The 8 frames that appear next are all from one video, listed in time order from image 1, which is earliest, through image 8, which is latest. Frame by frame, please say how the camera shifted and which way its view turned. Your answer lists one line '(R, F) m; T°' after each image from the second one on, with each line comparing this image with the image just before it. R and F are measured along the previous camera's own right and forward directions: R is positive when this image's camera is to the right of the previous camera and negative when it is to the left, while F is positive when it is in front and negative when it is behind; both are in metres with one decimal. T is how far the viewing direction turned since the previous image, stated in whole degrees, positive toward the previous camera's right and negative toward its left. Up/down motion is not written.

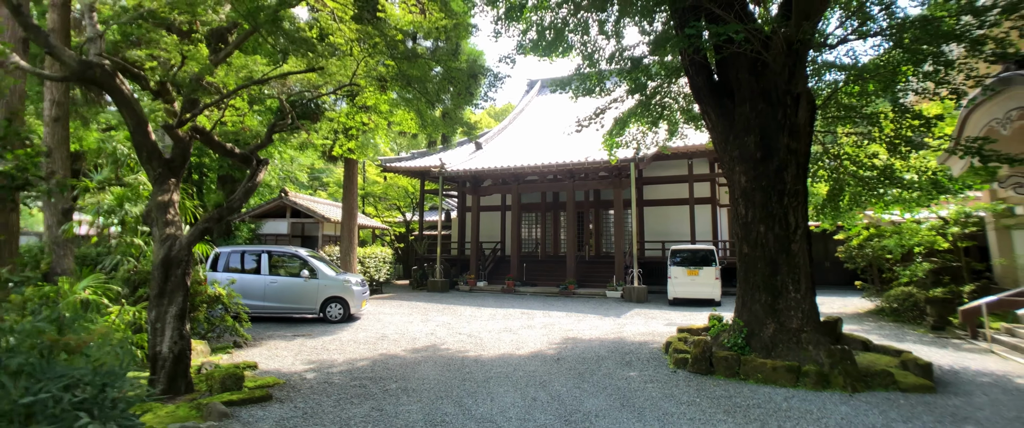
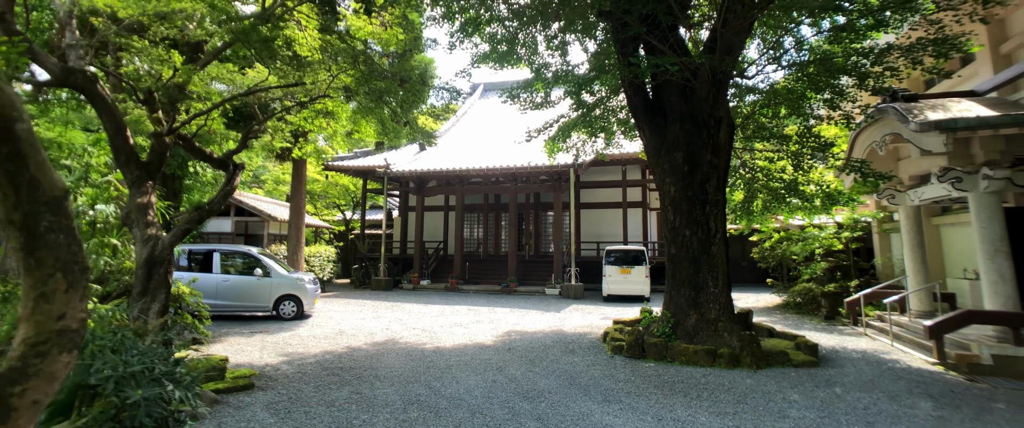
(-0.3, -0.5) m; +8°
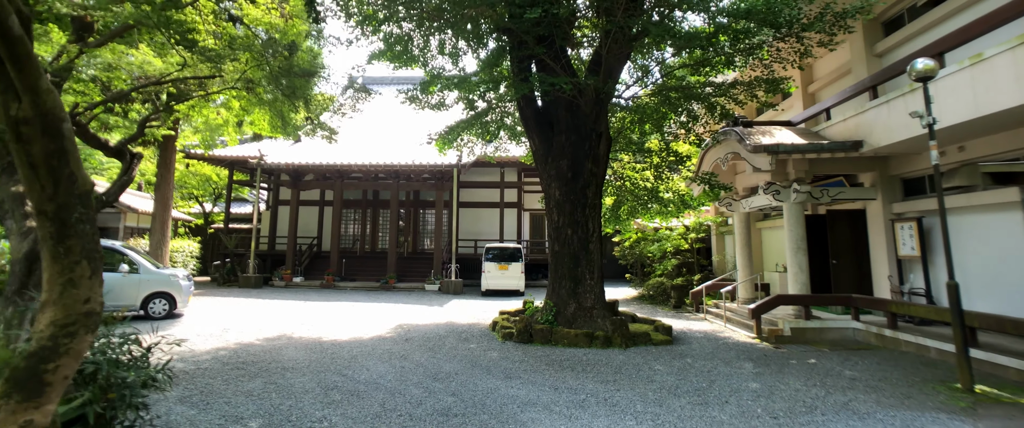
(-0.4, -0.5) m; +15°
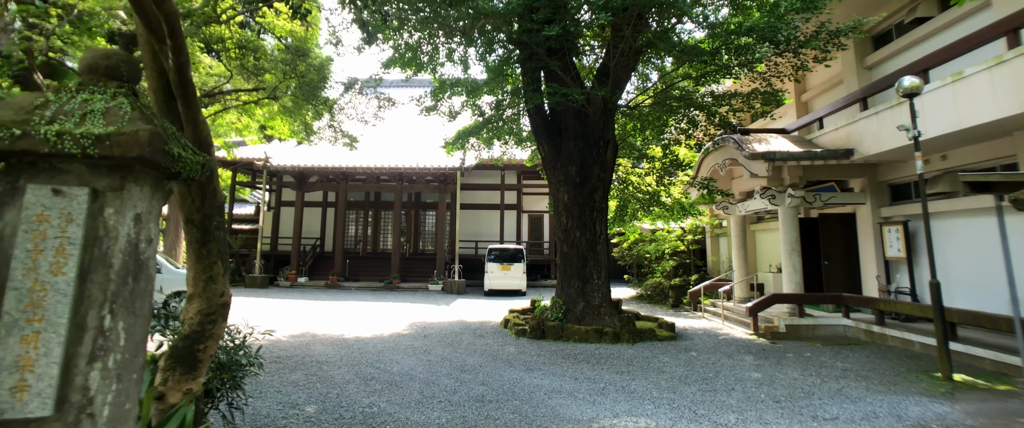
(-0.3, -0.4) m; +1°
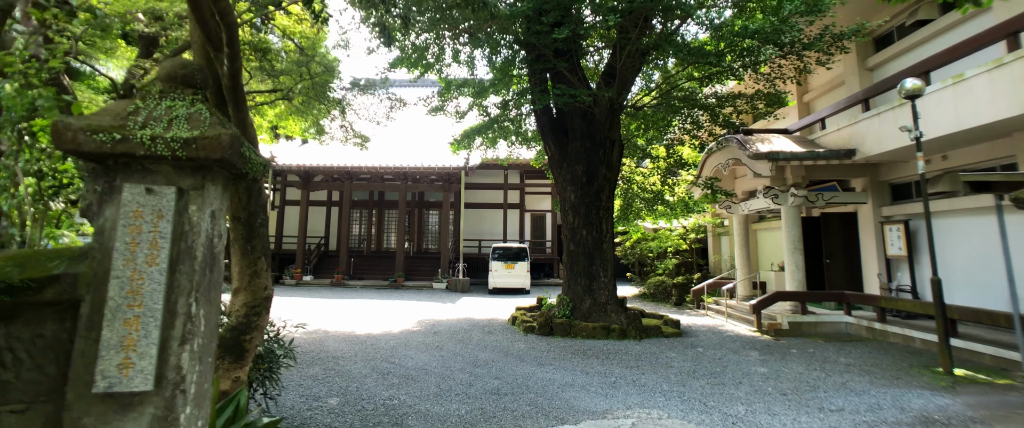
(-0.1, -0.1) m; 0°
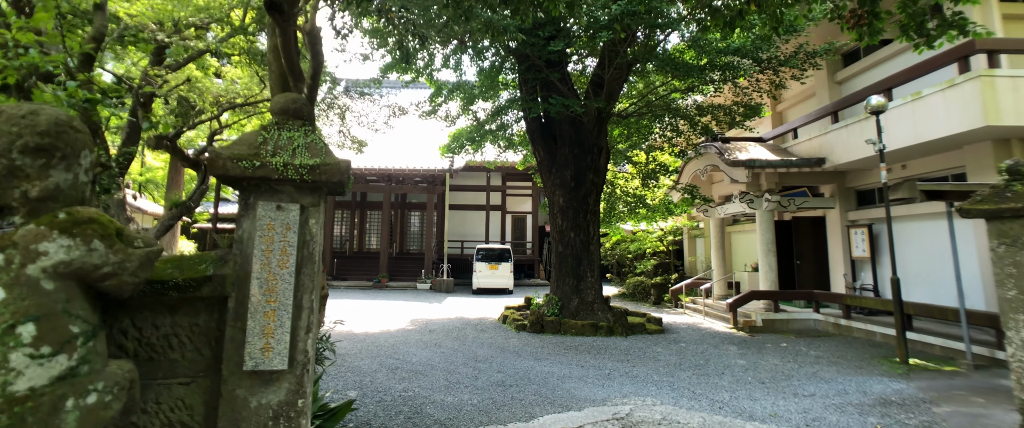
(-0.2, -0.3) m; +3°
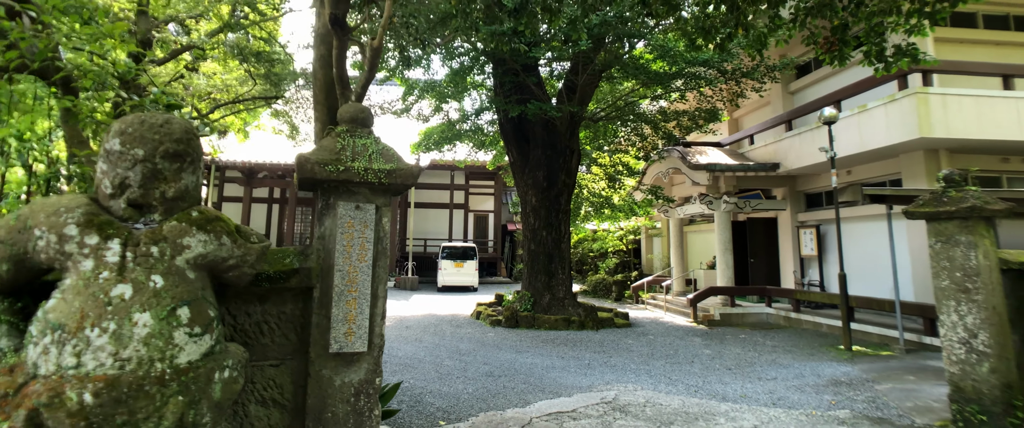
(-0.3, -0.2) m; +5°
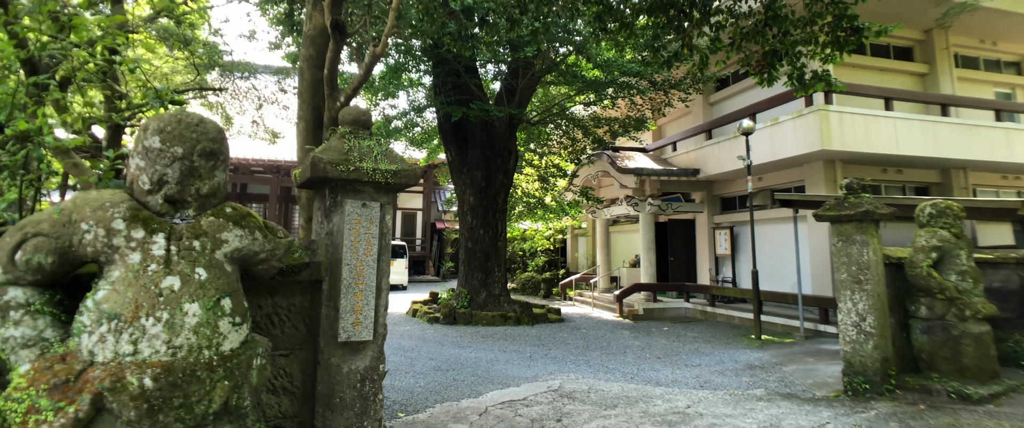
(-0.2, -0.1) m; +9°
